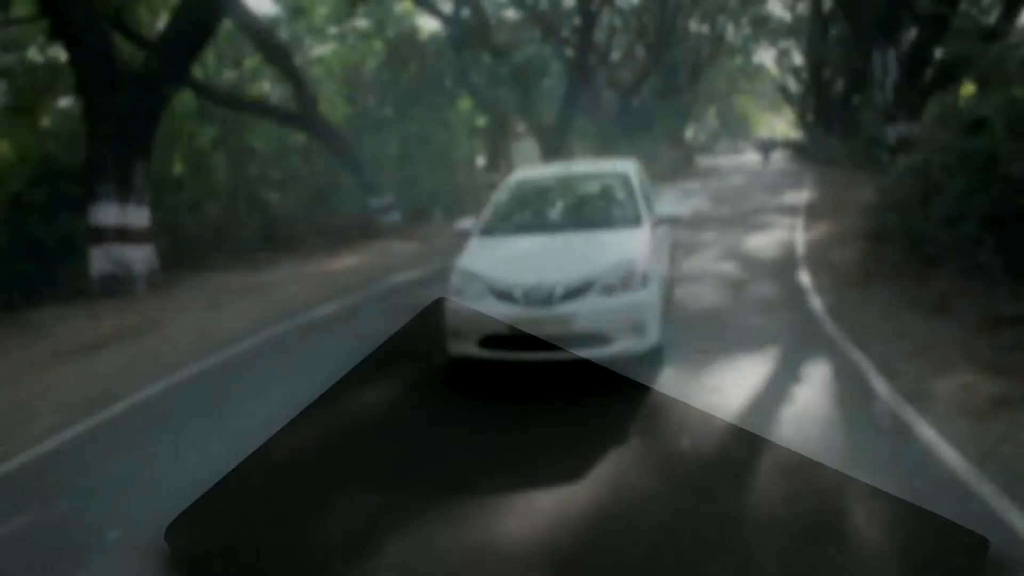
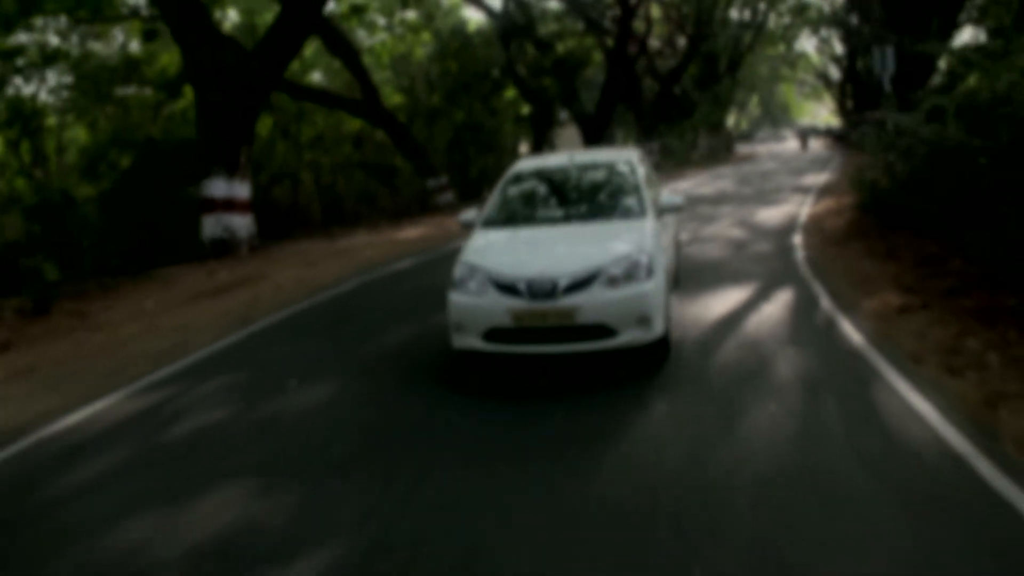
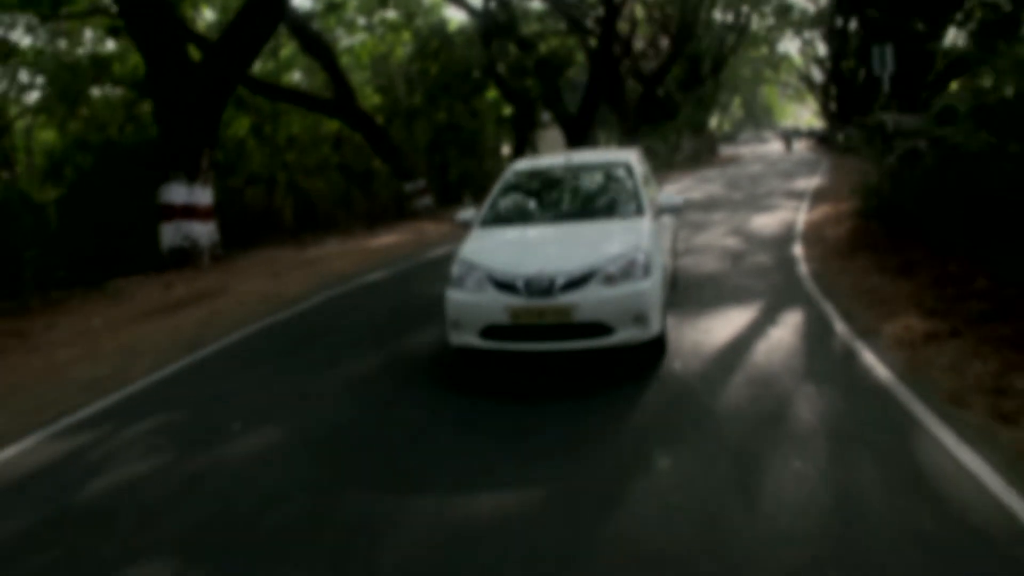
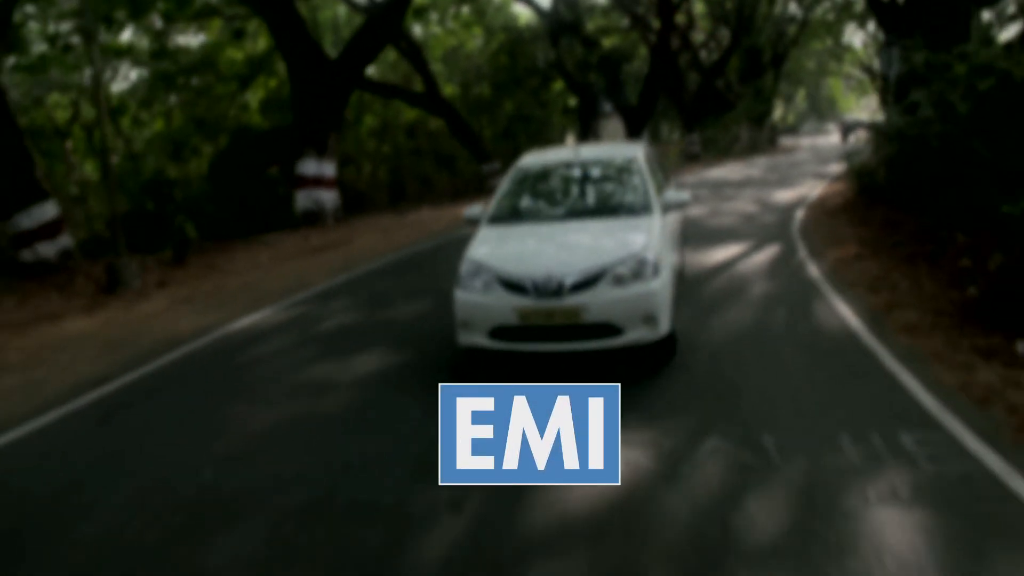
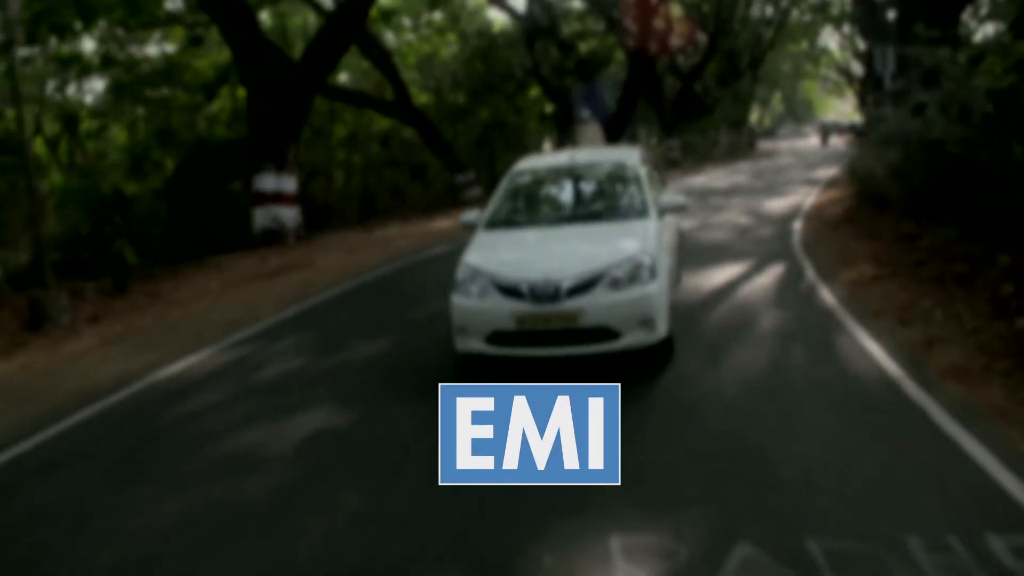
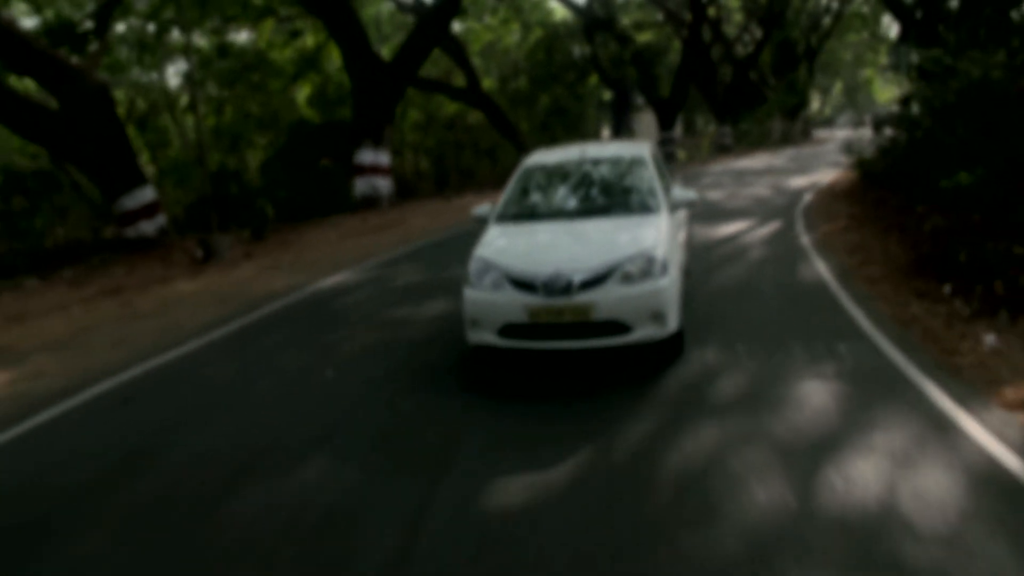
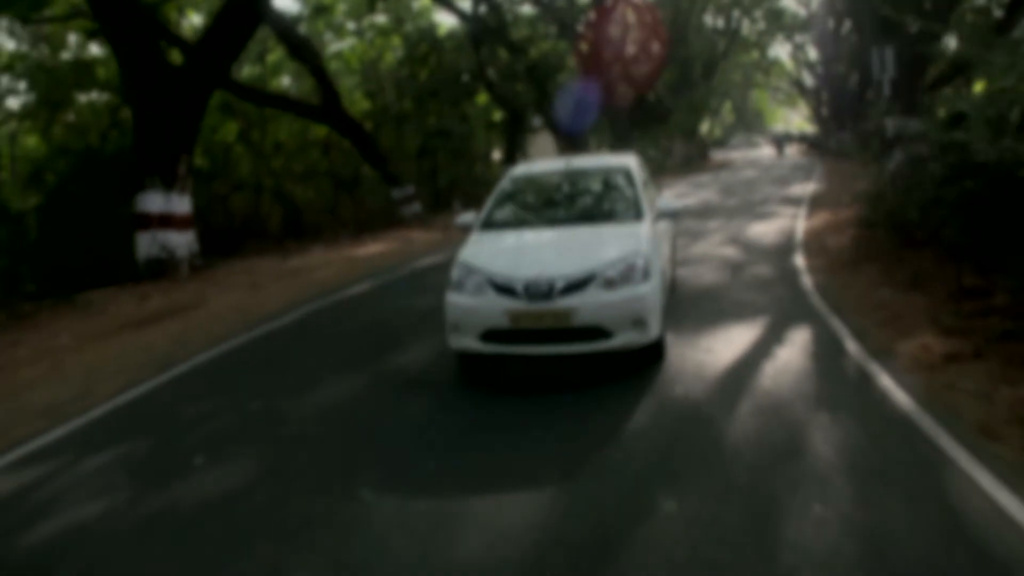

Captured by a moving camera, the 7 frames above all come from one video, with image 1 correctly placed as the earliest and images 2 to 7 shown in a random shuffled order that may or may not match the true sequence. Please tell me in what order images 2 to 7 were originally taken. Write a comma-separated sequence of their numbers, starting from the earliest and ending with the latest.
7, 3, 2, 5, 4, 6
